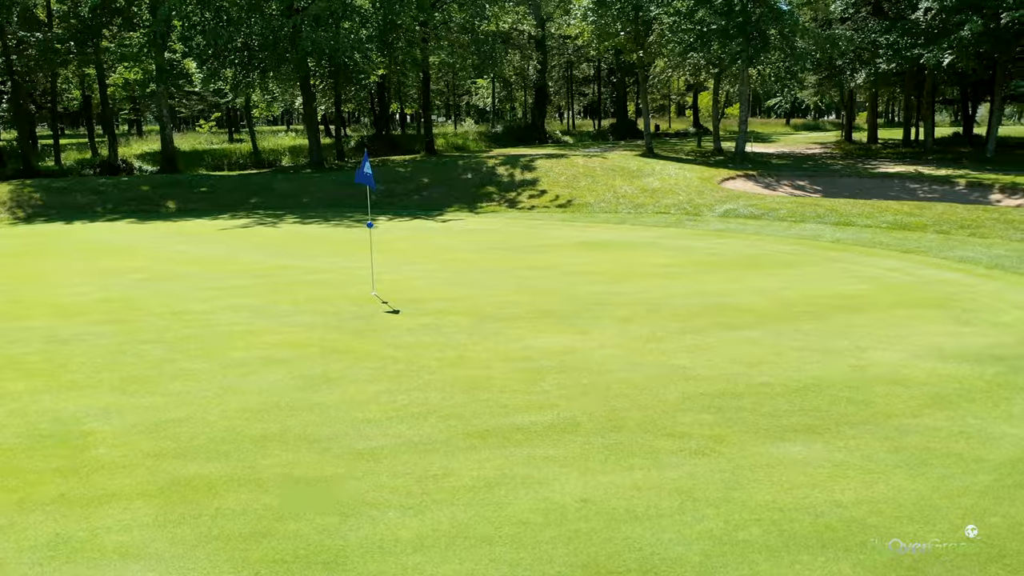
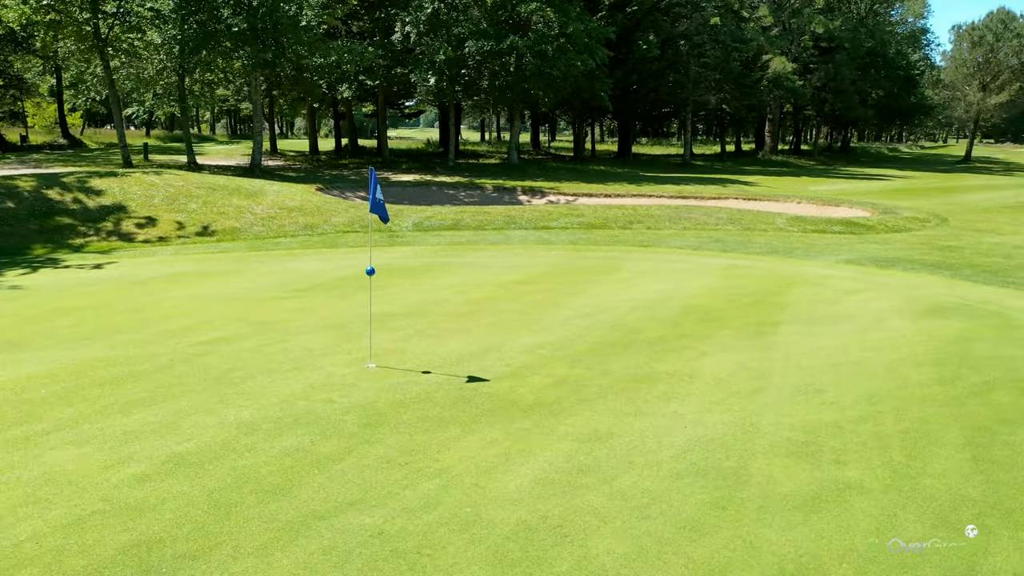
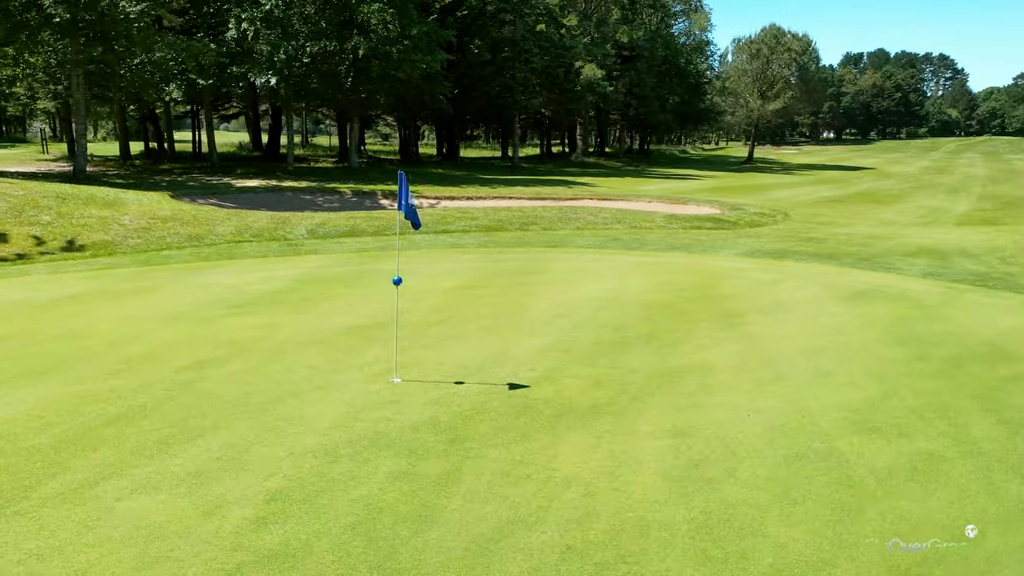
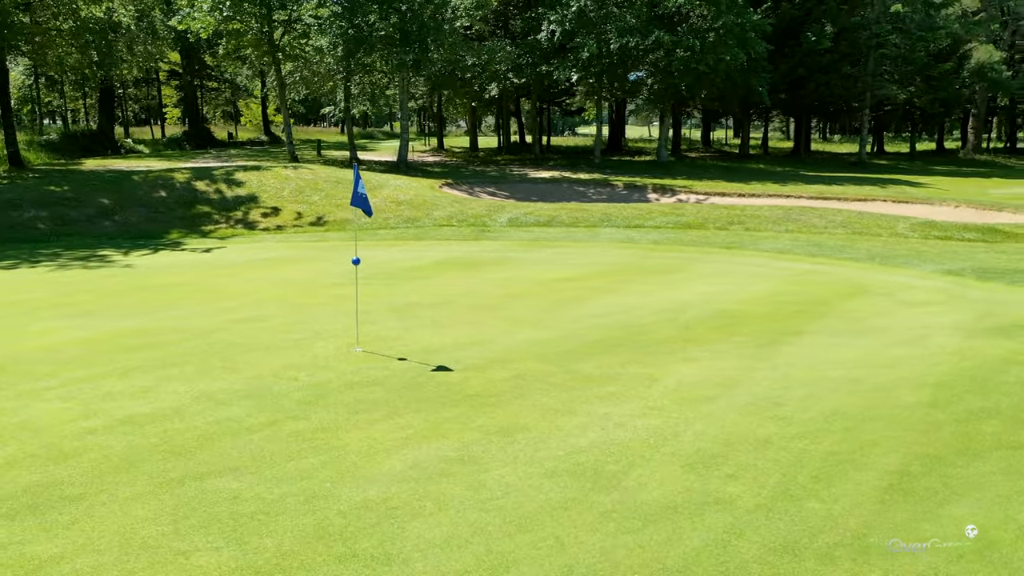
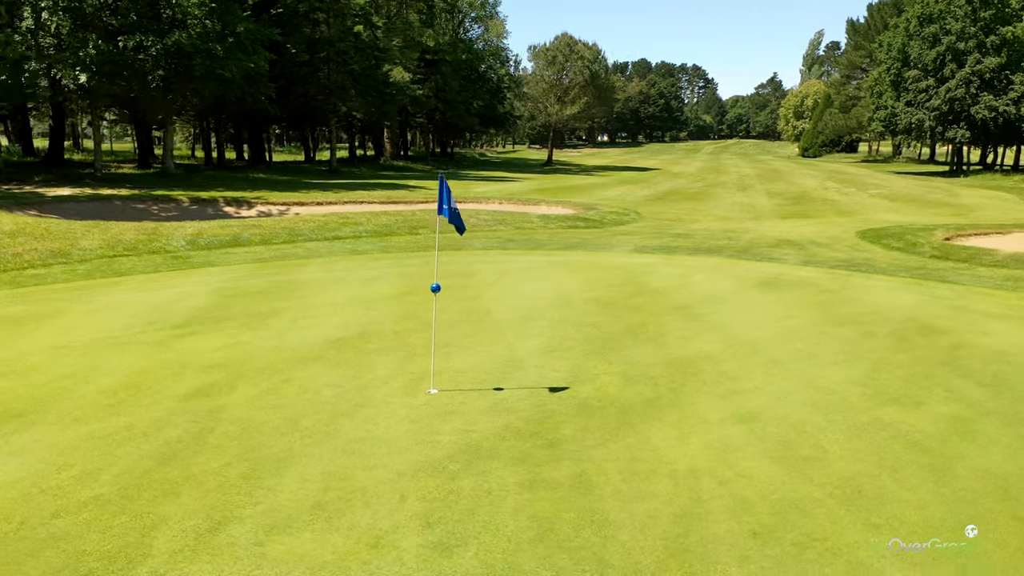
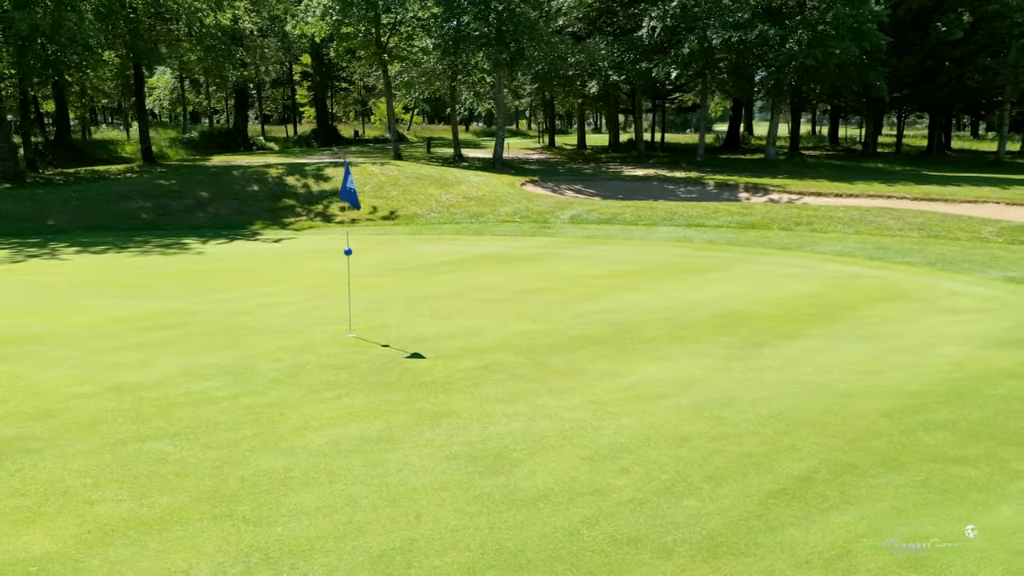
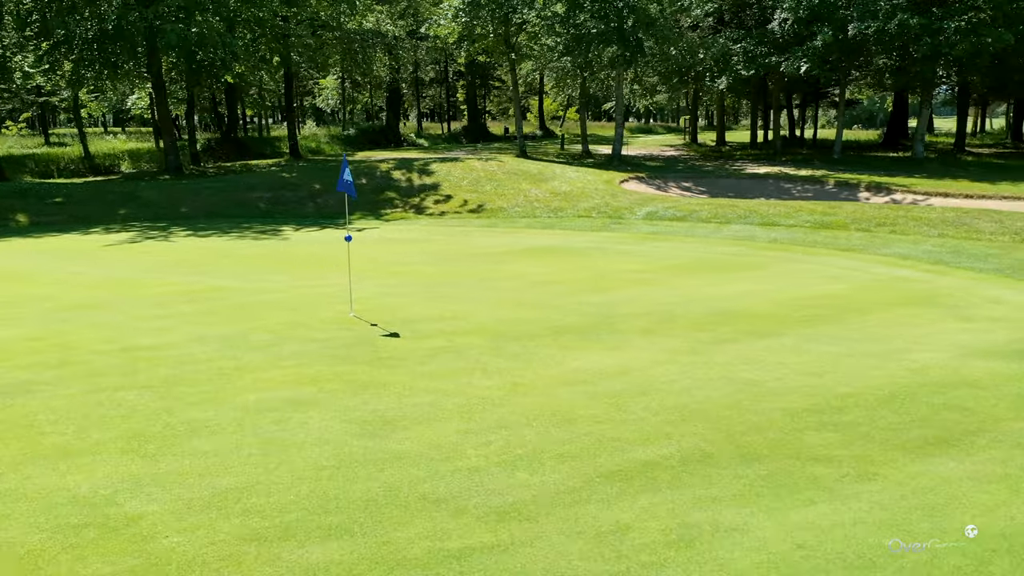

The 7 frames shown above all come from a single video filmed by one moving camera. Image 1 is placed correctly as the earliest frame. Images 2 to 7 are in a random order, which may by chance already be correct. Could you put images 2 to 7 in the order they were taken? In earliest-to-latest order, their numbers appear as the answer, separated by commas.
7, 6, 4, 2, 3, 5
